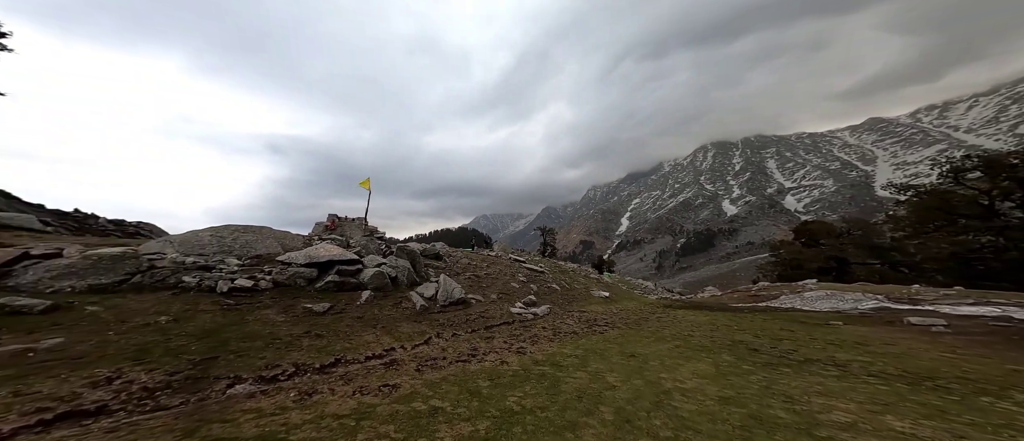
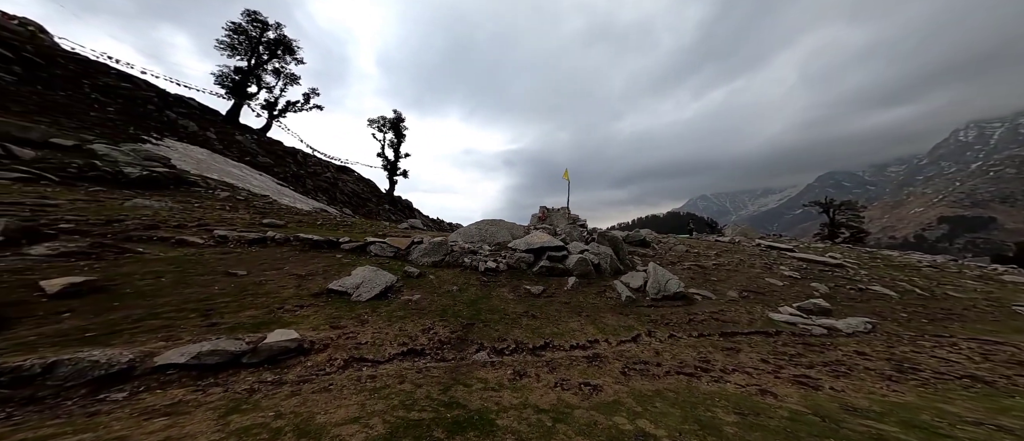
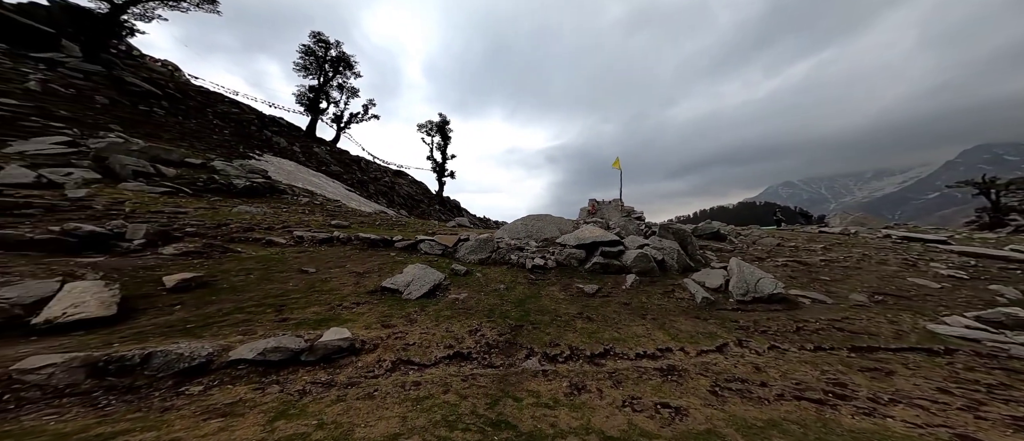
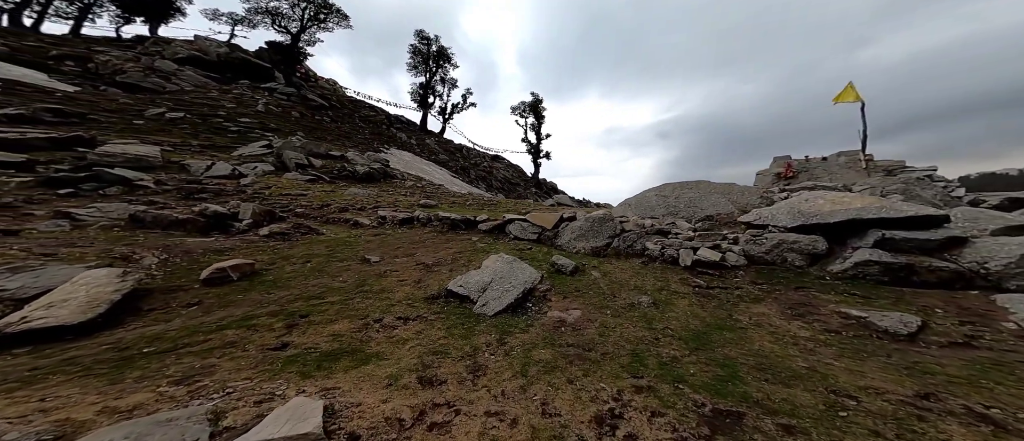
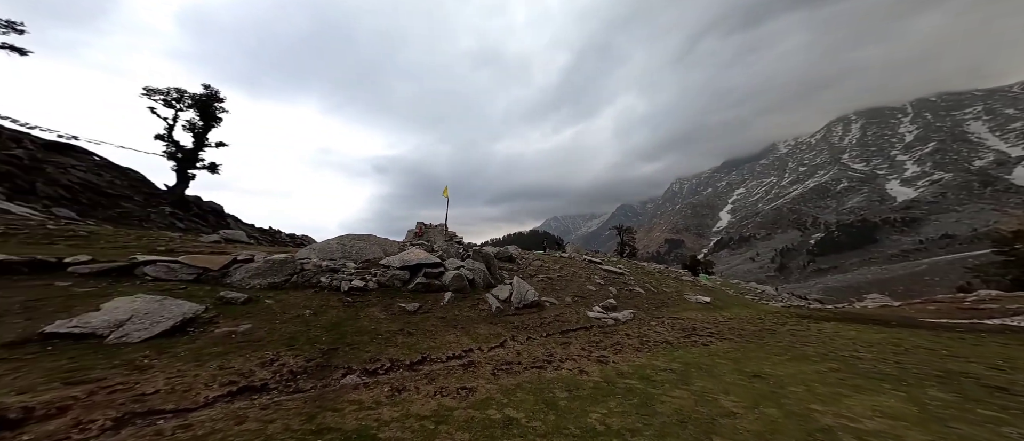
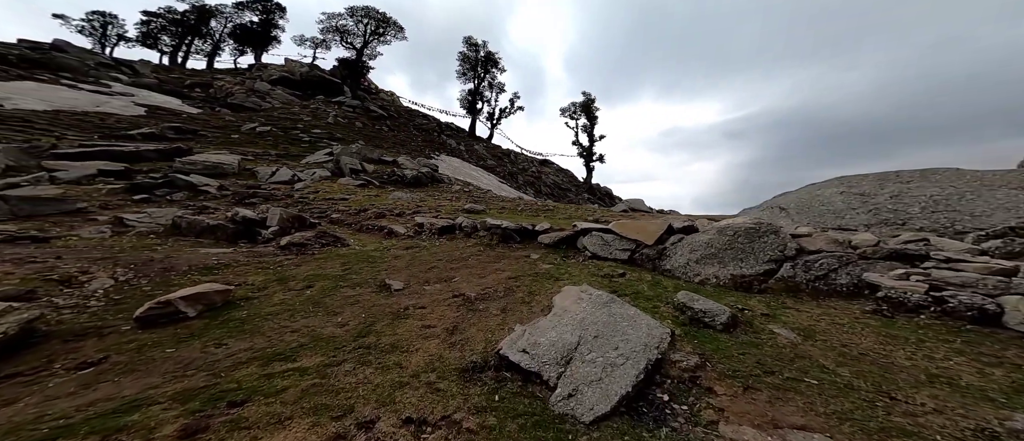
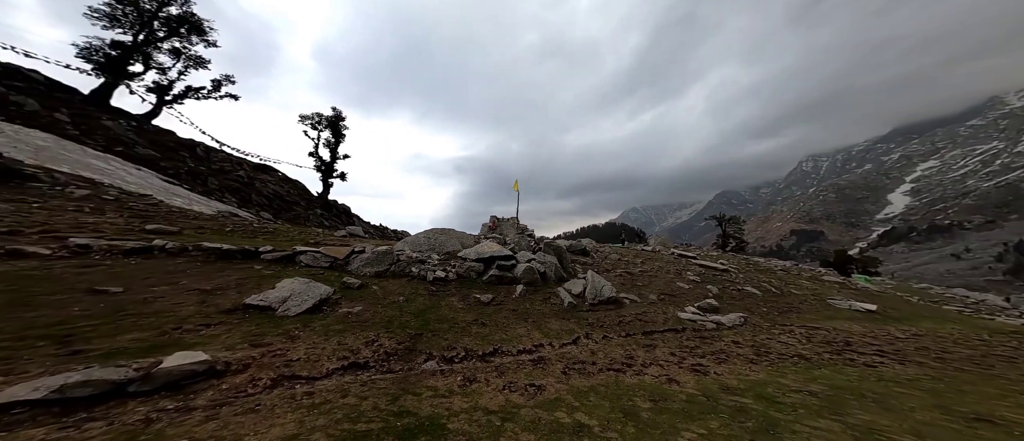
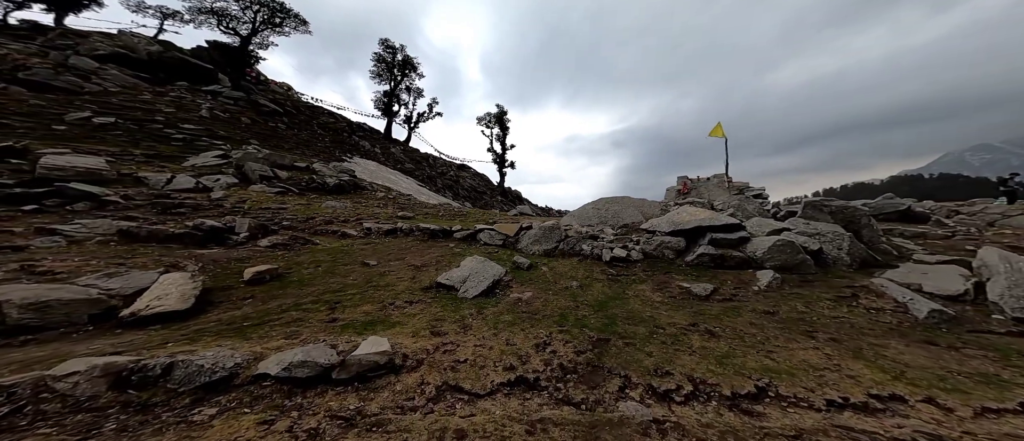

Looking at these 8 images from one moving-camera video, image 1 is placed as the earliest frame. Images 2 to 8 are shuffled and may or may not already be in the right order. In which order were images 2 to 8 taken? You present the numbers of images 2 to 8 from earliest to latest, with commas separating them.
5, 7, 2, 3, 8, 4, 6
